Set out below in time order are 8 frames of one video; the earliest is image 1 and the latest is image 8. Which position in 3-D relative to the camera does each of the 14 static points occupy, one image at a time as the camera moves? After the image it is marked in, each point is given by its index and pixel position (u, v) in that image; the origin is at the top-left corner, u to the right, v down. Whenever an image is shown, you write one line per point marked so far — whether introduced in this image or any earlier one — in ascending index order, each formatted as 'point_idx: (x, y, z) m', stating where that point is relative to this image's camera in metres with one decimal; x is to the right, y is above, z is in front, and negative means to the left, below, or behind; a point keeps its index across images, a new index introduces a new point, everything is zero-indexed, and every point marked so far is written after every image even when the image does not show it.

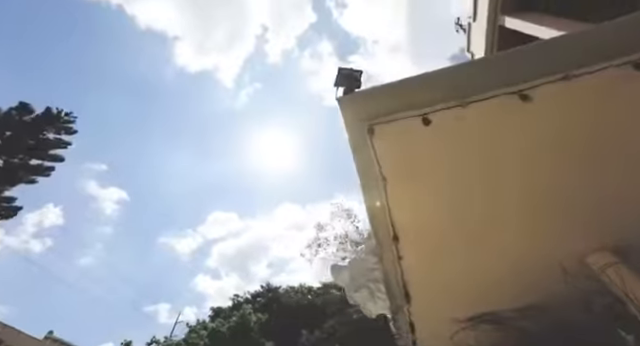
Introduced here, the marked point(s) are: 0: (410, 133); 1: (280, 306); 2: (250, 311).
0: (+0.3, +0.1, +1.1) m
1: (-2.2, -7.3, +15.8) m
2: (-3.7, -7.2, +15.0) m
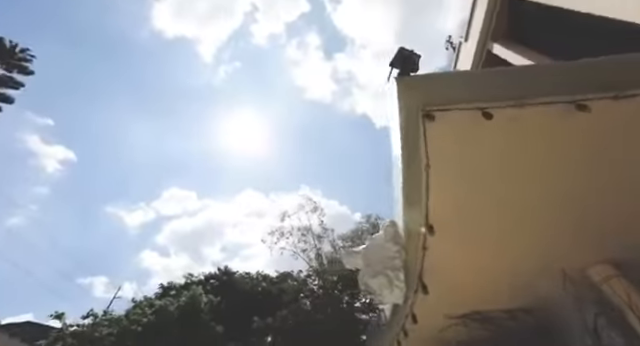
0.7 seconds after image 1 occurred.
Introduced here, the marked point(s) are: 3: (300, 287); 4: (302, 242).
0: (+0.6, +0.2, +1.1) m
1: (-4.7, -6.3, +15.5) m
2: (-6.0, -6.0, +14.5) m
3: (-1.0, -6.1, +14.9) m
4: (-1.0, -3.8, +15.6) m
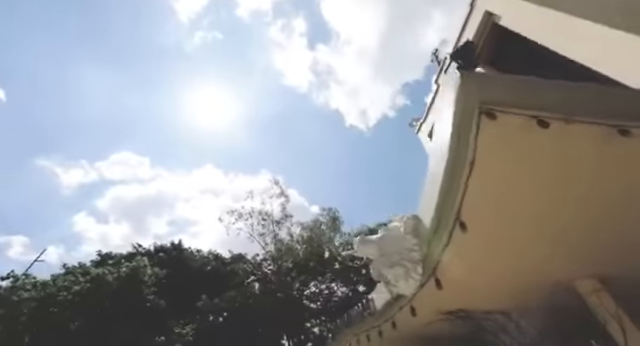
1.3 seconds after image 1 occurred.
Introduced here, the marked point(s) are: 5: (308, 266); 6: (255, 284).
0: (+0.8, +0.2, +1.1) m
1: (-7.2, -4.8, +14.8) m
2: (-8.4, -4.4, +13.7) m
3: (-3.4, -5.2, +14.8) m
4: (-3.2, -2.9, +15.4) m
5: (-0.7, -4.4, +13.8) m
6: (-3.1, -5.3, +13.8) m
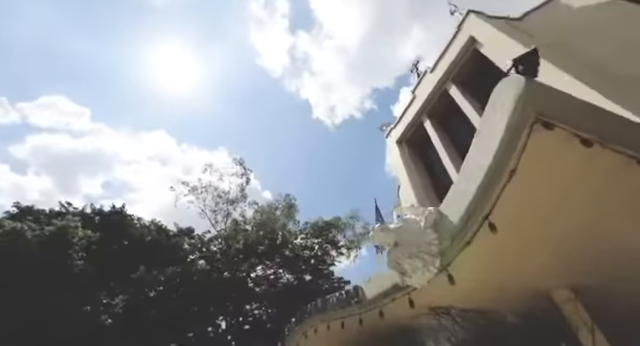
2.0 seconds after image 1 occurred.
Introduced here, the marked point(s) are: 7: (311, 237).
0: (+1.0, +0.1, +1.2) m
1: (-9.6, -2.8, +13.6) m
2: (-10.5, -2.2, +12.3) m
3: (-6.0, -3.8, +14.1) m
4: (-5.5, -1.6, +14.7) m
5: (-3.0, -3.6, +13.6) m
6: (-5.5, -4.1, +13.2) m
7: (-0.4, -3.1, +14.0) m
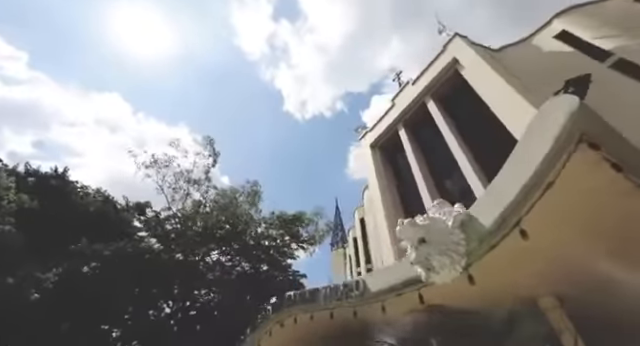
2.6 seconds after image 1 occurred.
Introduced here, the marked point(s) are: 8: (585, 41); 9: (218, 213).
0: (+1.3, 0.0, +1.3) m
1: (-11.2, -1.1, +12.2) m
2: (-11.8, -0.4, +10.8) m
3: (-7.9, -2.5, +13.2) m
4: (-7.2, -0.4, +13.8) m
5: (-4.9, -2.8, +13.0) m
6: (-7.4, -2.9, +12.4) m
7: (-2.2, -2.7, +13.9) m
8: (+7.8, +3.9, +8.5) m
9: (-4.8, -1.9, +13.5) m
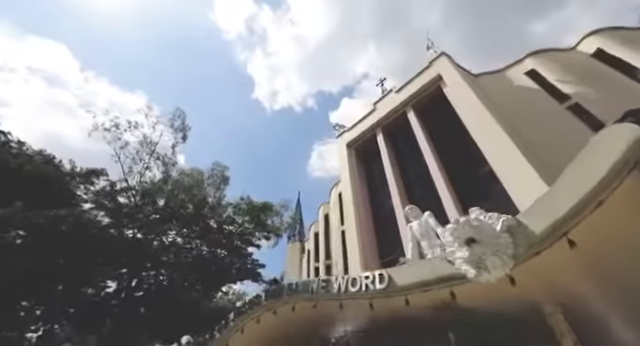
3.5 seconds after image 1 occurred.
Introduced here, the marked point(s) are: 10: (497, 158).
0: (+1.7, -0.1, +1.5) m
1: (-12.2, +0.8, +10.5) m
2: (-12.5, +1.5, +9.0) m
3: (-9.3, -1.1, +12.0) m
4: (-8.4, +1.0, +12.7) m
5: (-6.4, -1.7, +12.2) m
6: (-8.7, -1.5, +11.2) m
7: (-3.9, -1.9, +13.5) m
8: (+7.7, +3.1, +9.5) m
9: (-6.2, -0.9, +12.7) m
10: (+4.6, +0.4, +7.5) m
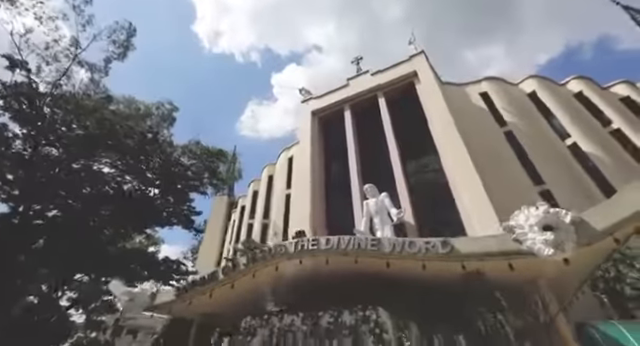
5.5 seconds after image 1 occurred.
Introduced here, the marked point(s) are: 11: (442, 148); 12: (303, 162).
0: (+2.6, -0.3, +2.2) m
1: (-12.5, +4.7, +6.8) m
2: (-12.2, +5.3, +5.2) m
3: (-10.6, +2.5, +9.2) m
4: (-9.4, +4.4, +10.0) m
5: (-8.0, +1.3, +10.3) m
6: (-10.0, +1.9, +8.7) m
7: (-6.1, +0.8, +12.2) m
8: (+7.0, +2.6, +11.3) m
9: (-7.8, +2.2, +10.7) m
10: (+4.0, +0.4, +8.7) m
11: (+3.9, +0.8, +9.2) m
12: (-0.6, +0.4, +11.3) m
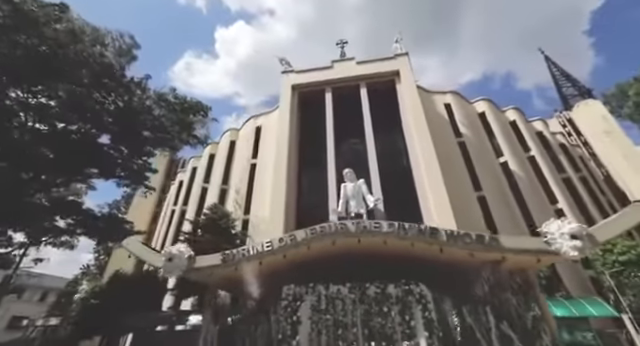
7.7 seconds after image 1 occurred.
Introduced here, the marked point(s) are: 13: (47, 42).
0: (+3.6, -0.7, +3.3) m
1: (-11.1, +7.0, +3.7) m
2: (-10.4, +7.3, +2.2) m
3: (-10.2, +4.8, +6.6) m
4: (-8.9, +6.6, +7.5) m
5: (-8.3, +3.4, +8.4) m
6: (-9.6, +4.0, +6.3) m
7: (-6.9, +2.7, +10.7) m
8: (+6.1, +2.5, +12.9) m
9: (-8.0, +4.2, +8.8) m
10: (+3.5, +0.4, +9.8) m
11: (+3.4, +0.9, +10.3) m
12: (-1.5, +1.4, +11.3) m
13: (-8.4, +3.8, +8.2) m
